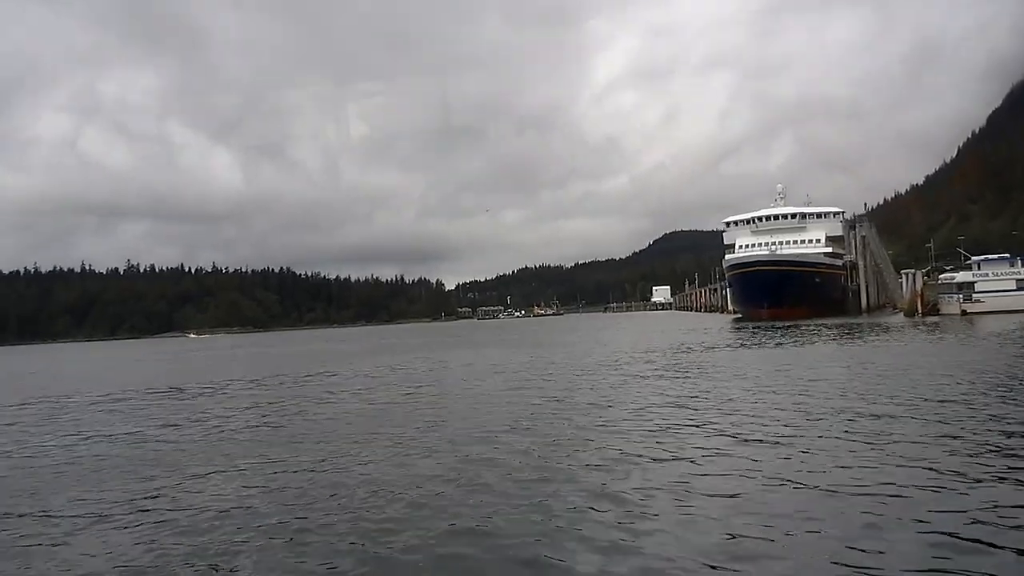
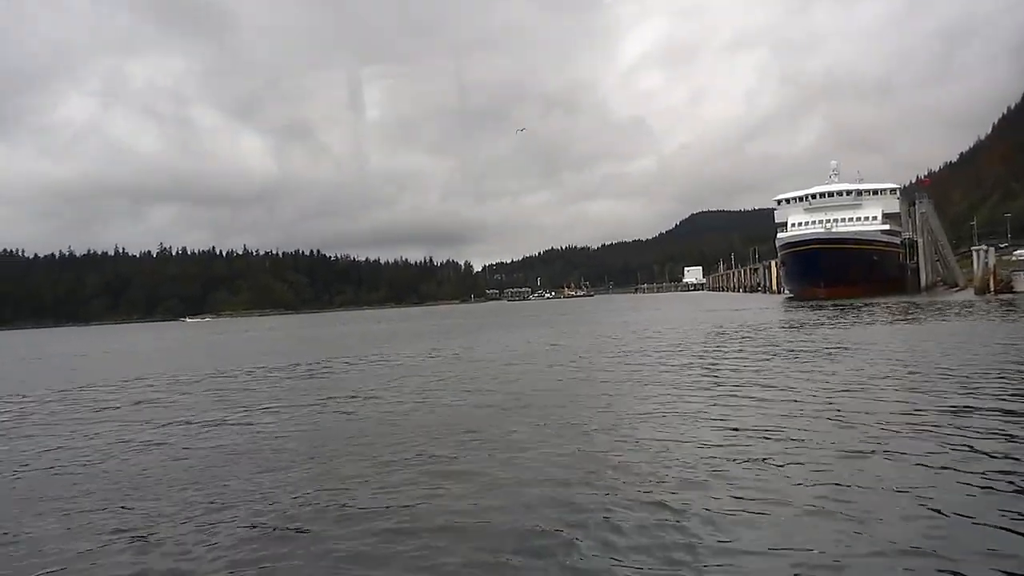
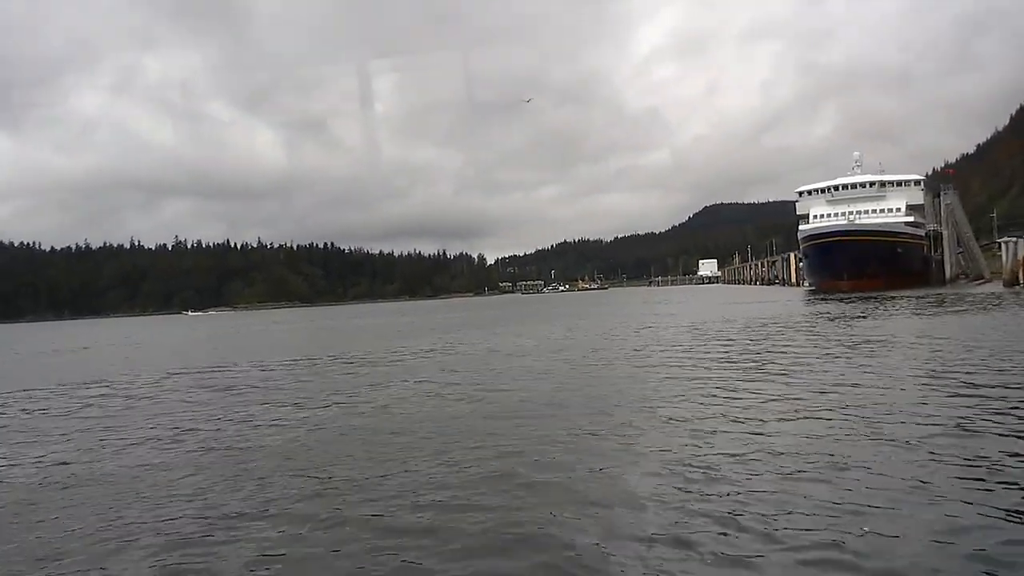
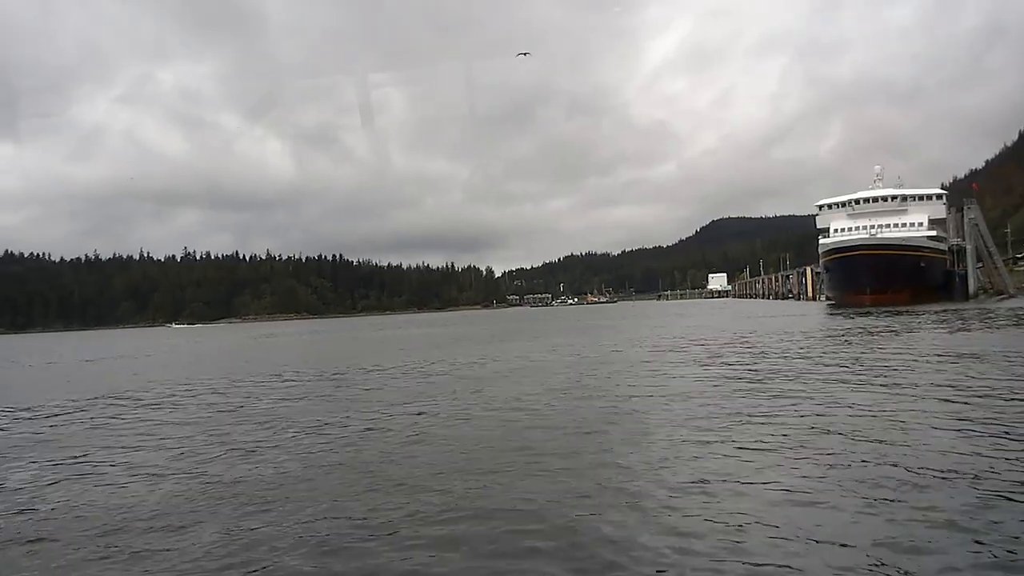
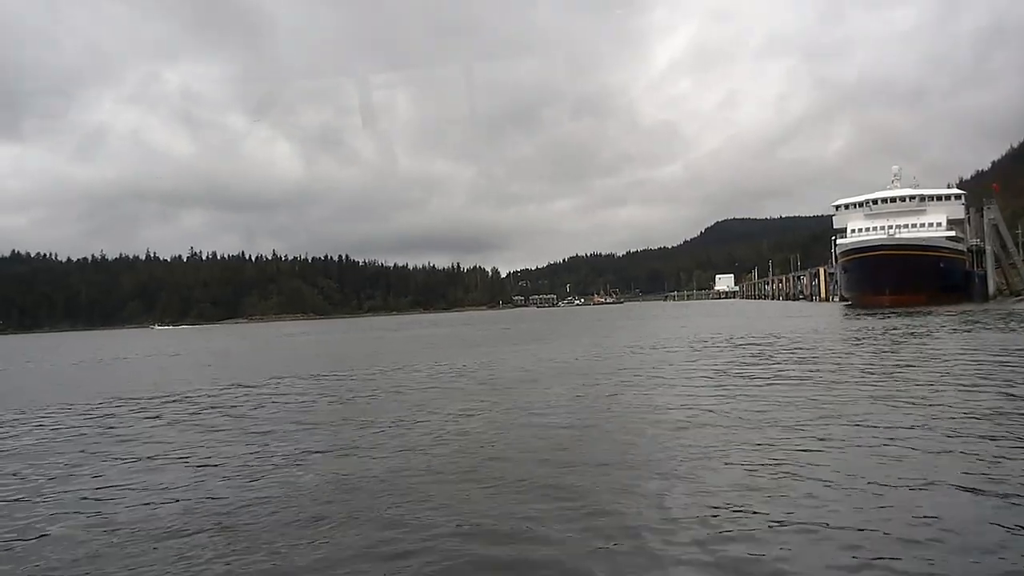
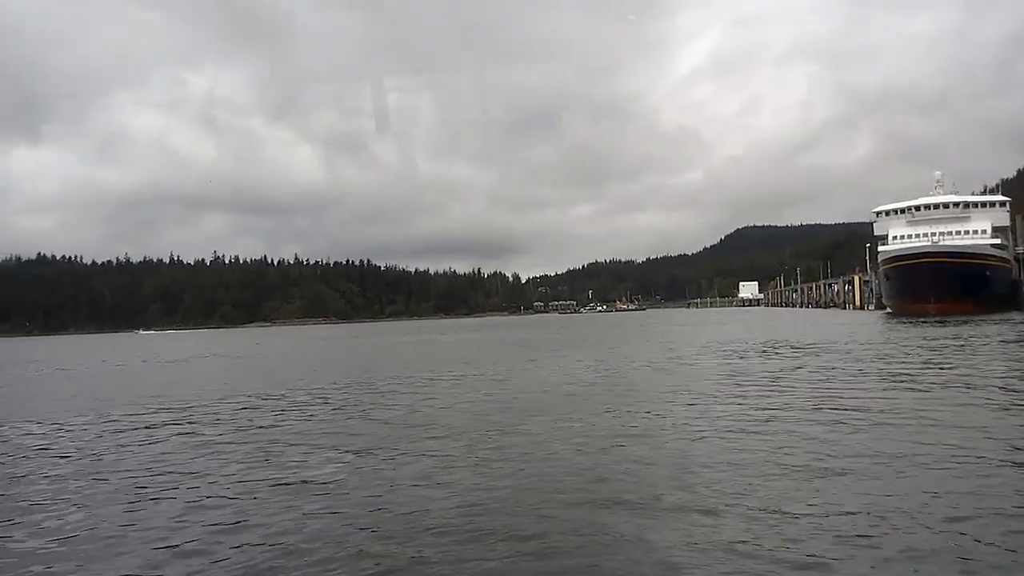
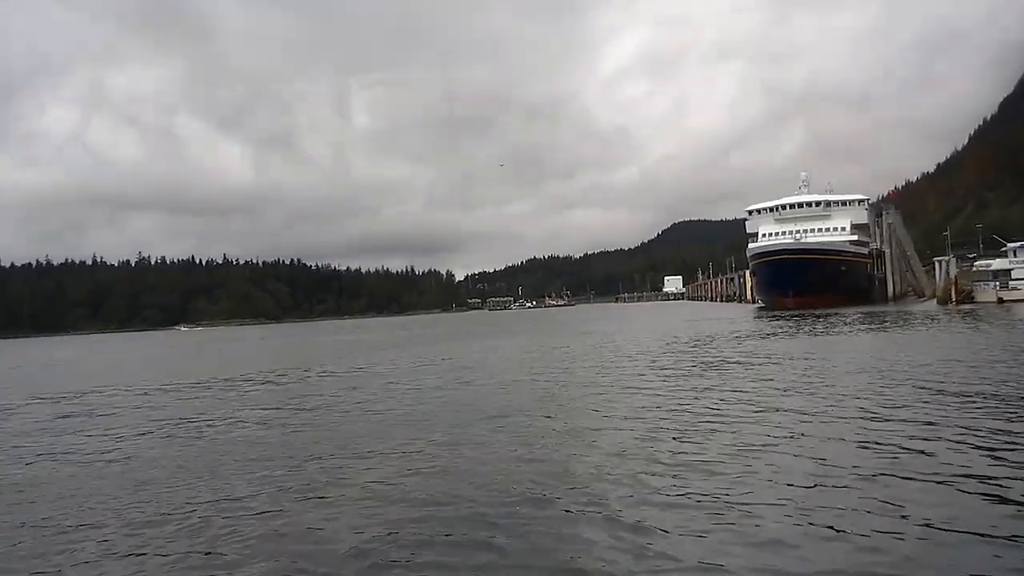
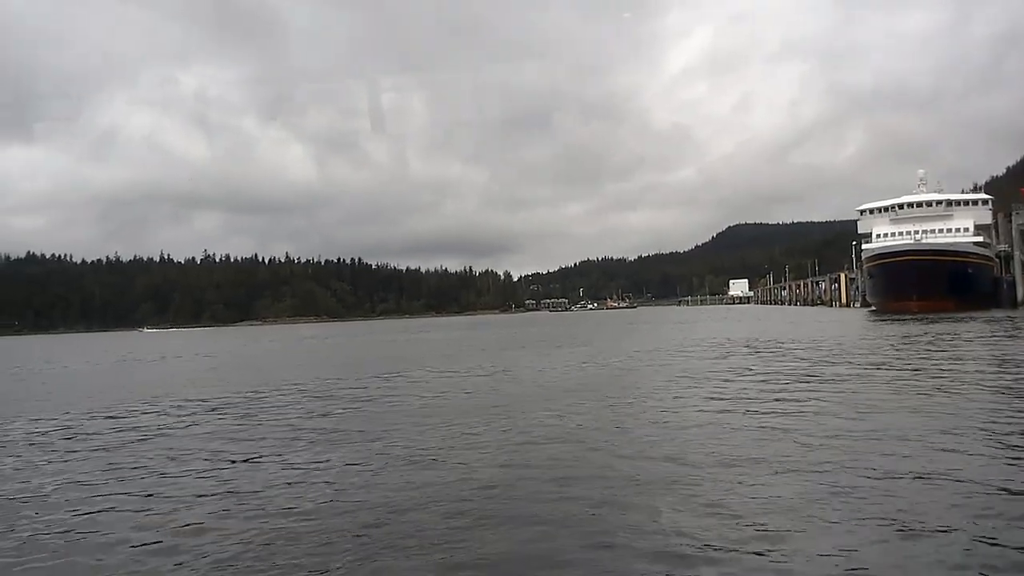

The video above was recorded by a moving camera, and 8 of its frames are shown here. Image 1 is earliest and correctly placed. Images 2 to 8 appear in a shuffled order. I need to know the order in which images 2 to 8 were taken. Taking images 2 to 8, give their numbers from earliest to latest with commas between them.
7, 2, 3, 4, 5, 8, 6
